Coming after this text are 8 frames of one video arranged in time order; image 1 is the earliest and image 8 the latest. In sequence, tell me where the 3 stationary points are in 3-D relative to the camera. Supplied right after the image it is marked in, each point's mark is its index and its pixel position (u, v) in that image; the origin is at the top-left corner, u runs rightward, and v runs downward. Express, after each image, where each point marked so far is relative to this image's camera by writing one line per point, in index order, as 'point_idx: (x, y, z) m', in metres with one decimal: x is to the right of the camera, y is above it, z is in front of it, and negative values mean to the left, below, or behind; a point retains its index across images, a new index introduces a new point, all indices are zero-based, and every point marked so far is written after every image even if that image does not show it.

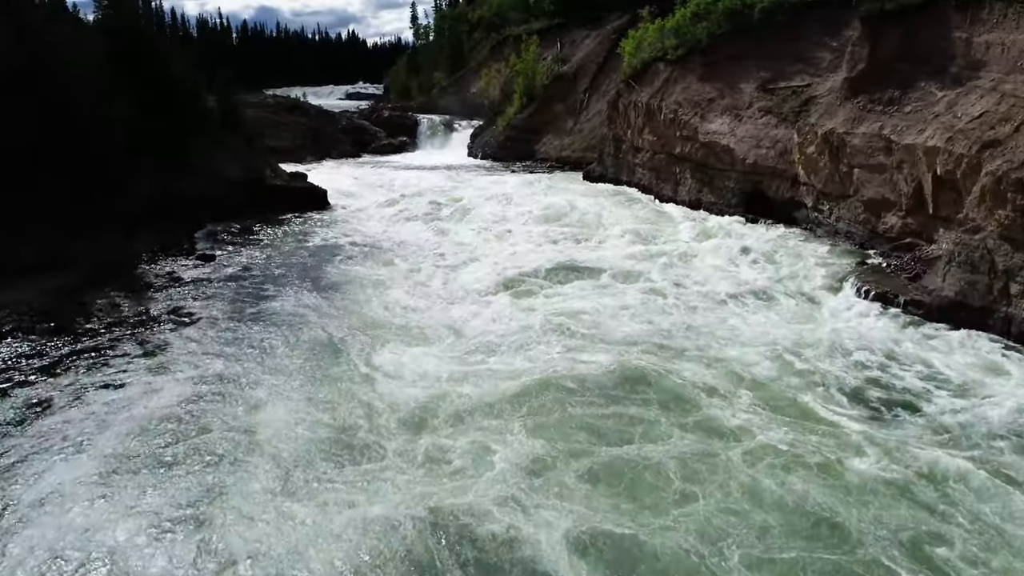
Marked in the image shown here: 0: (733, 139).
0: (+5.2, +3.5, +17.3) m
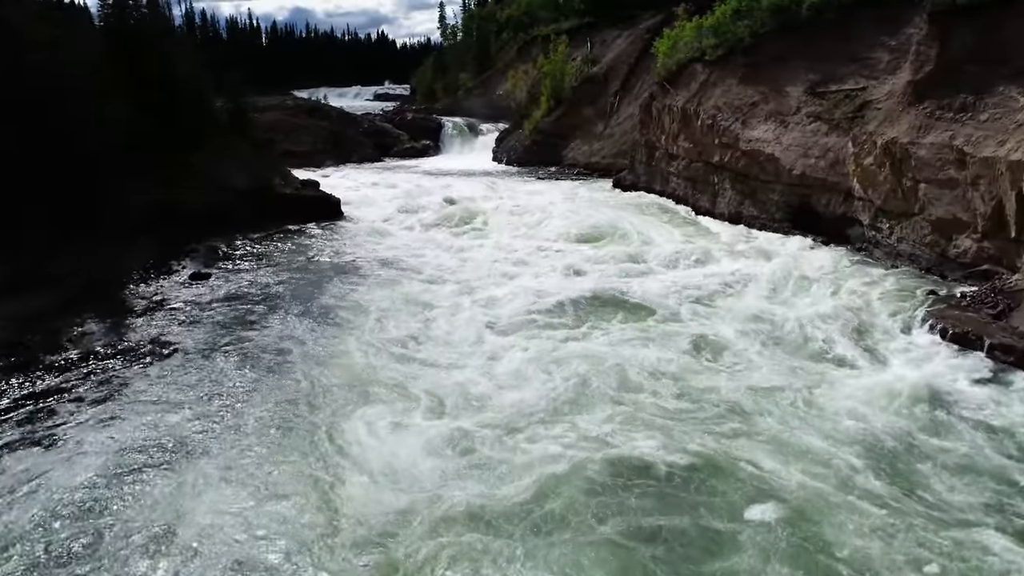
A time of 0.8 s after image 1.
0: (+5.7, +3.0, +15.8) m
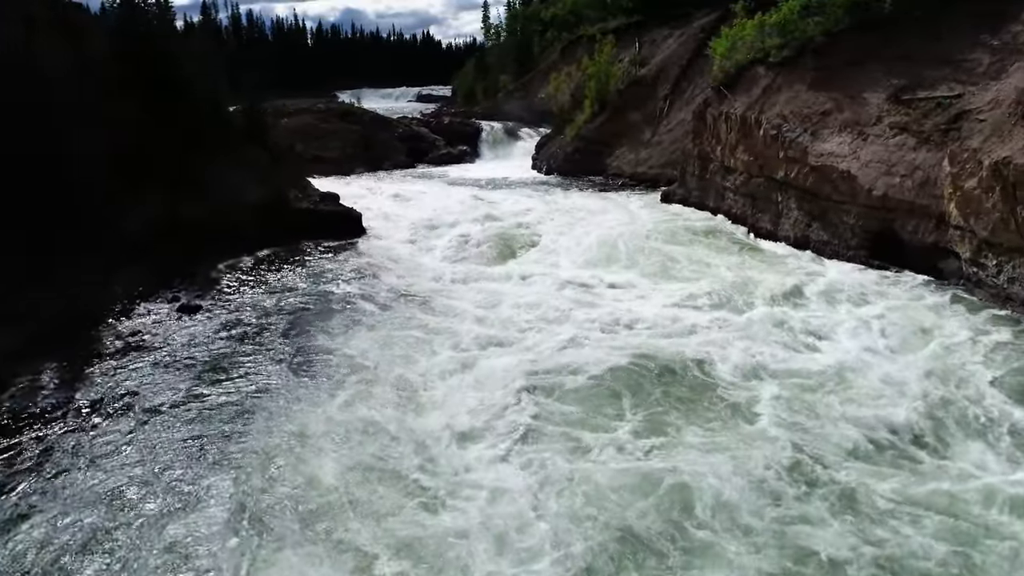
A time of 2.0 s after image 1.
0: (+6.3, +2.3, +13.7) m
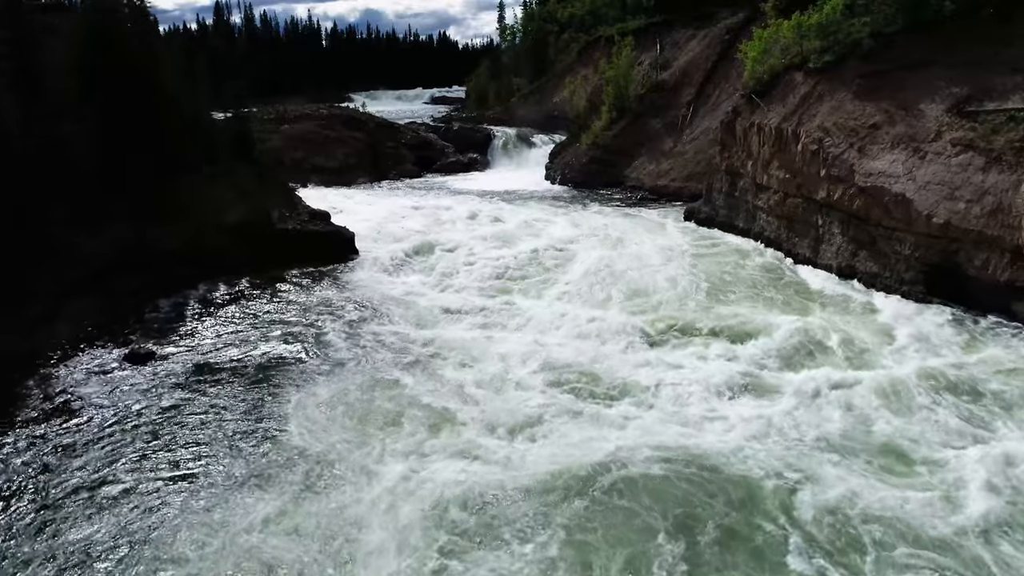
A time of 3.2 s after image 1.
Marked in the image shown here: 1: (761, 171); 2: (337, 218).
0: (+6.4, +1.7, +11.9) m
1: (+5.2, +2.4, +15.6) m
2: (-4.2, +1.6, +17.8) m
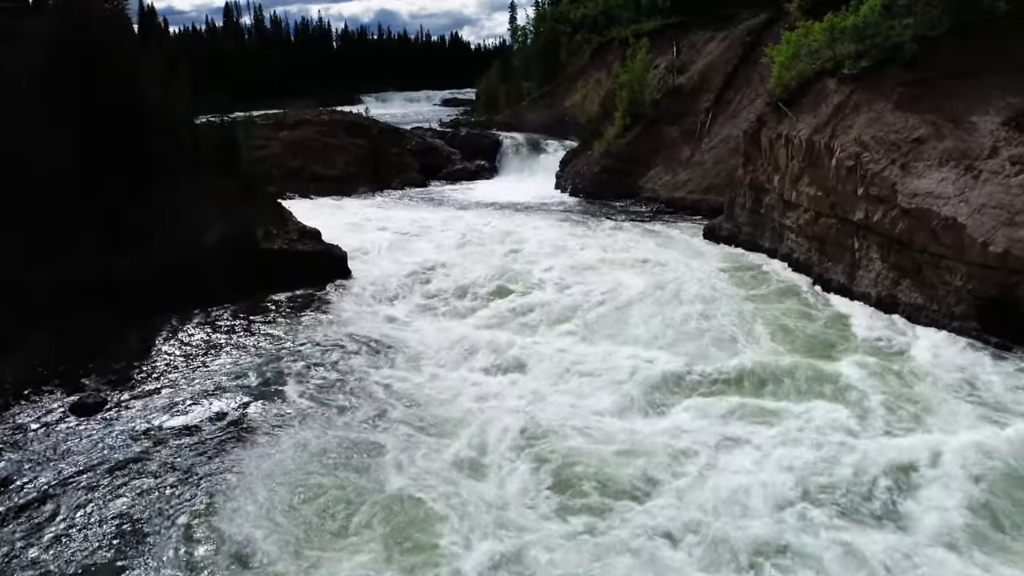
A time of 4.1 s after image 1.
0: (+6.4, +1.1, +10.6) m
1: (+5.3, +1.9, +14.2) m
2: (-4.1, +1.2, +16.7) m
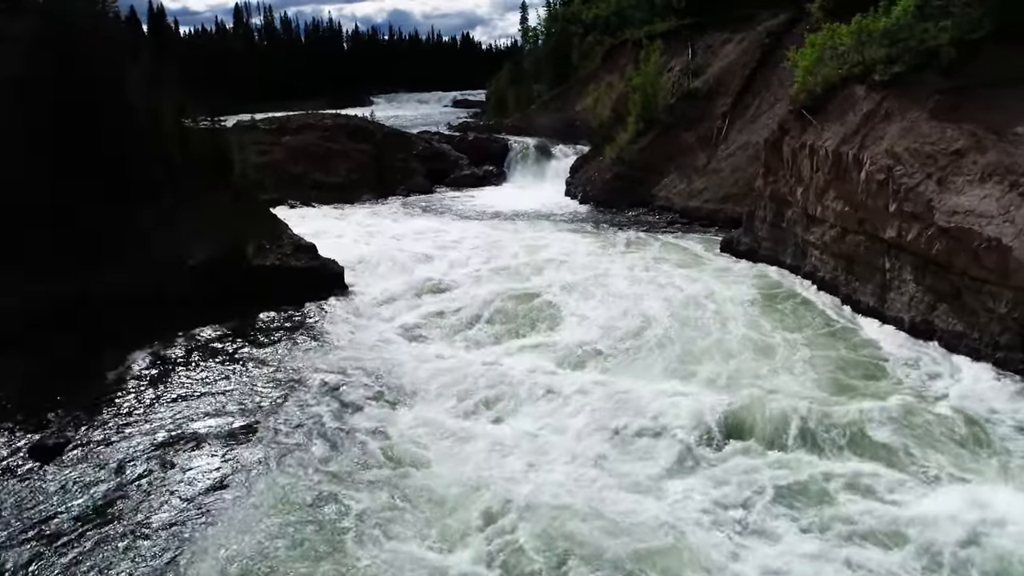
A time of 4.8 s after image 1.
0: (+6.5, +0.8, +9.6) m
1: (+5.4, +1.6, +13.3) m
2: (-3.9, +0.8, +15.9) m
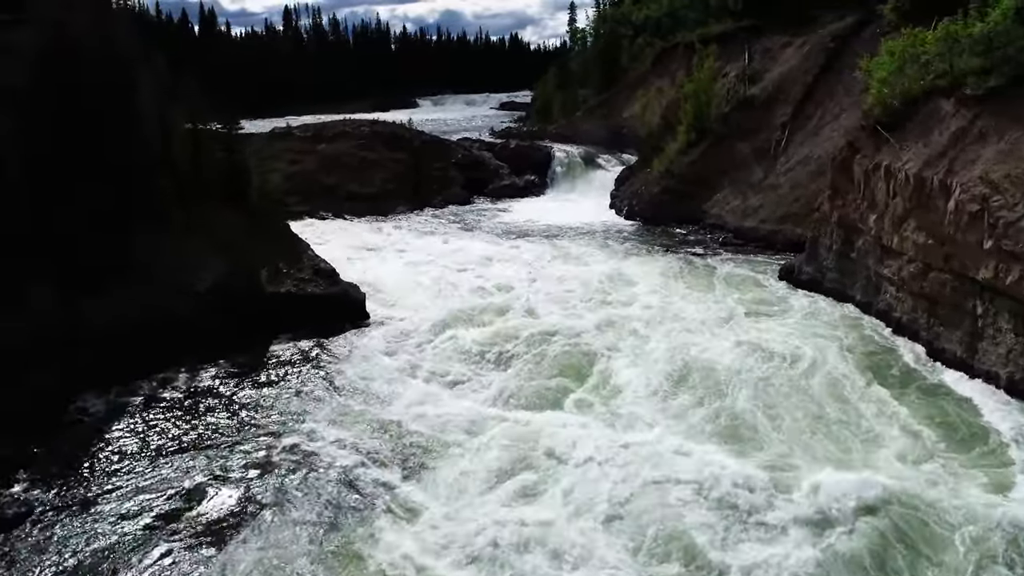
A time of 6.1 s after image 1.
0: (+6.8, +0.1, +8.0) m
1: (+6.0, +0.9, +11.8) m
2: (-3.2, +0.3, +14.9) m
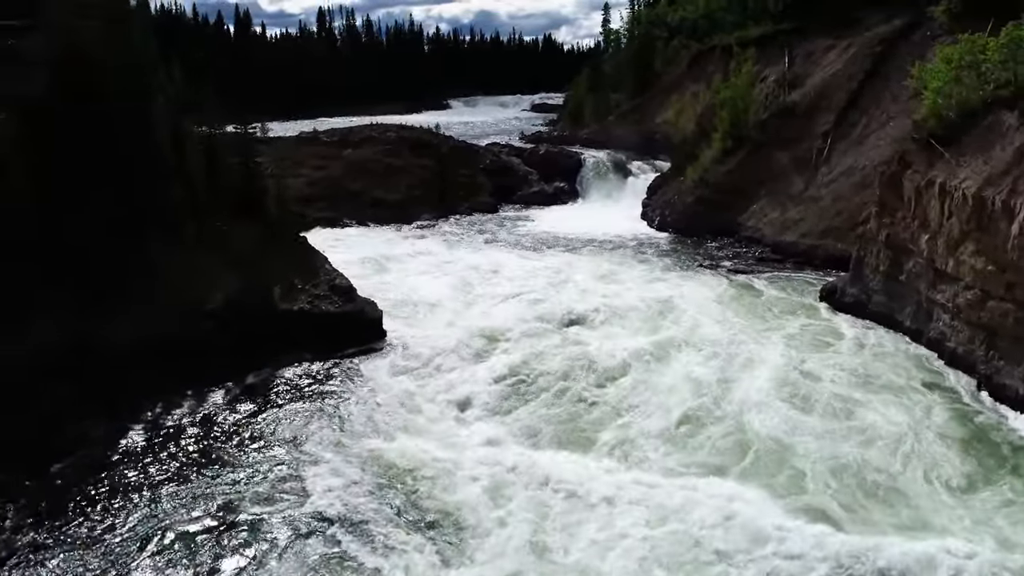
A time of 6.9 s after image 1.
0: (+7.0, -0.3, +7.1) m
1: (+6.3, +0.5, +10.9) m
2: (-2.7, +0.1, +14.4) m
